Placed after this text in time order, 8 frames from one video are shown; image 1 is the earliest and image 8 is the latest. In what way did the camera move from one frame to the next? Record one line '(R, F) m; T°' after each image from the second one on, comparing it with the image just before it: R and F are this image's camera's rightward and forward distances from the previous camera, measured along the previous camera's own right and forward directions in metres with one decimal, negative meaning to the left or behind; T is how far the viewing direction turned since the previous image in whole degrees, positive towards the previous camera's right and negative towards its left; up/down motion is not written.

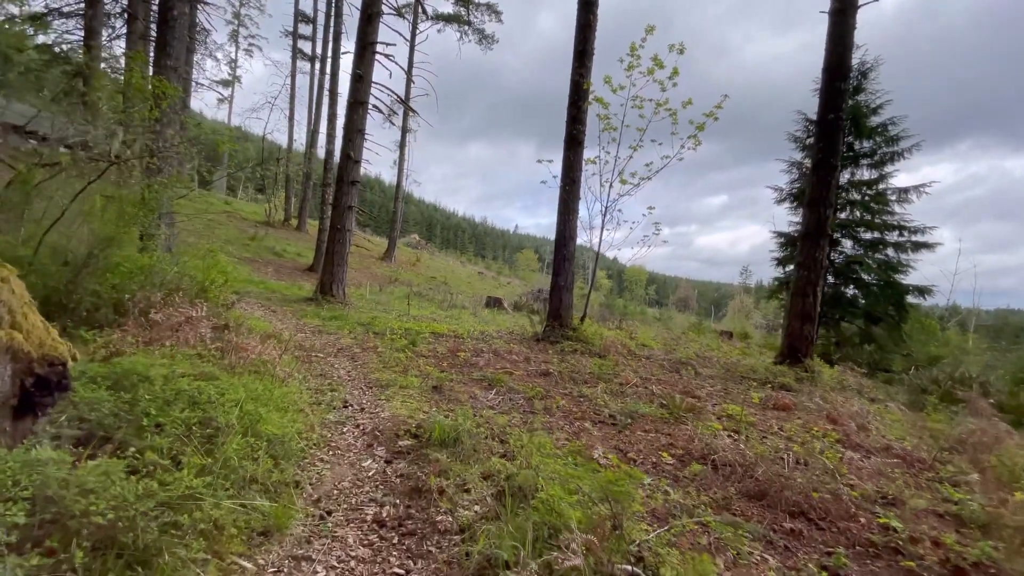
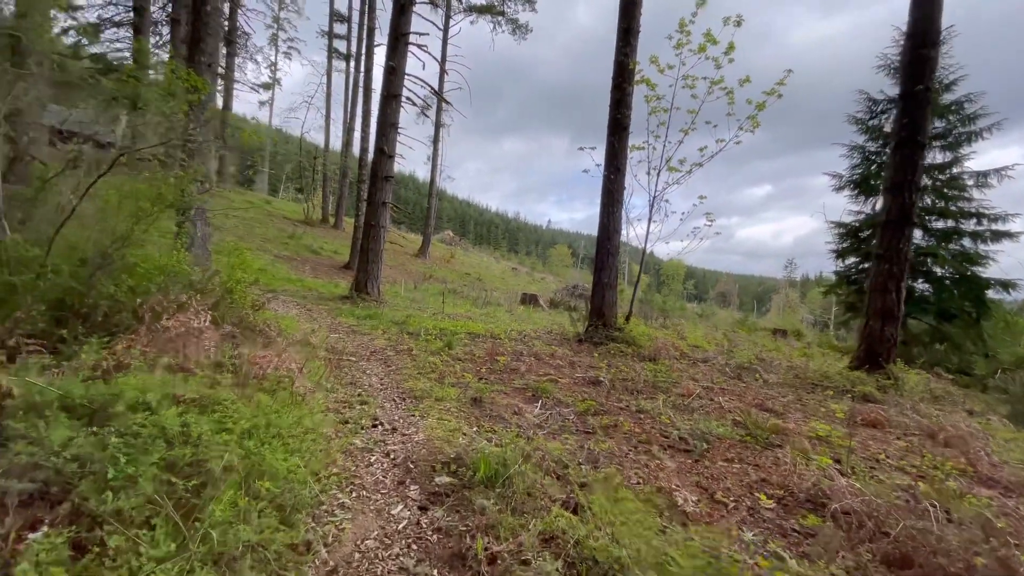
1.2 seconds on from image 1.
(-0.1, +0.5) m; -4°
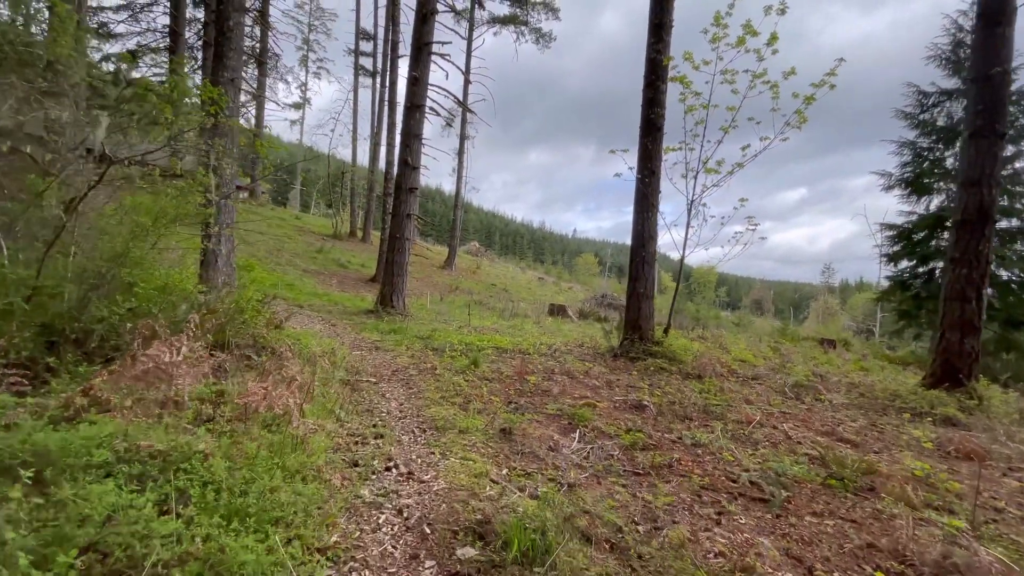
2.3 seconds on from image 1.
(0.0, +0.5) m; -3°
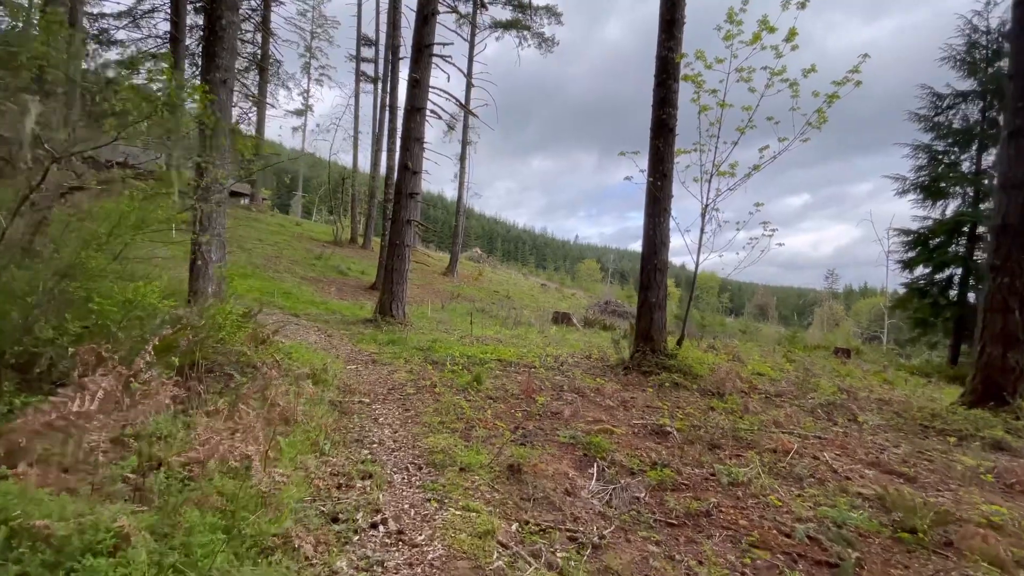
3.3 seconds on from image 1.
(0.0, +0.4) m; 0°
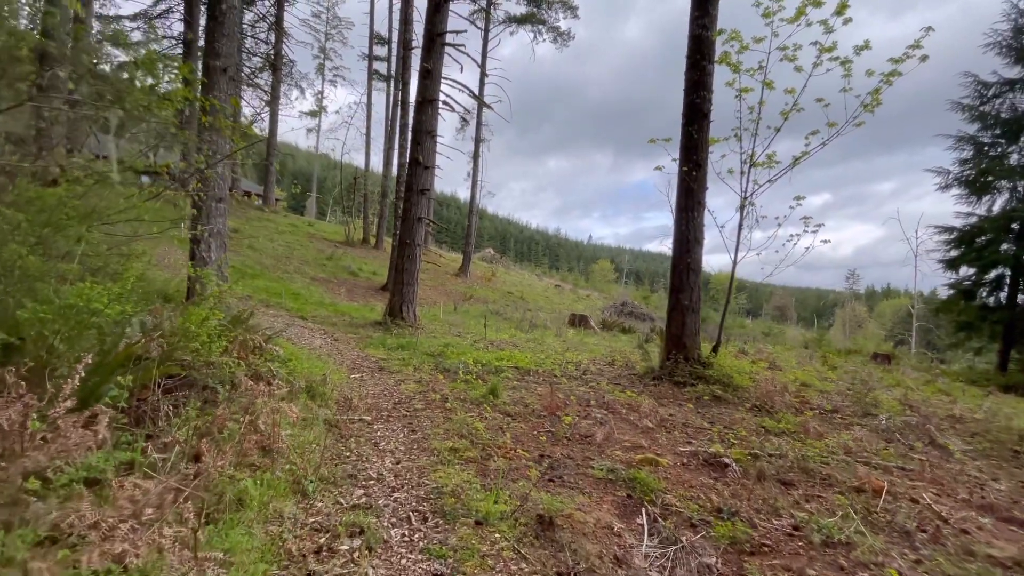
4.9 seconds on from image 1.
(-0.1, +0.6) m; -2°
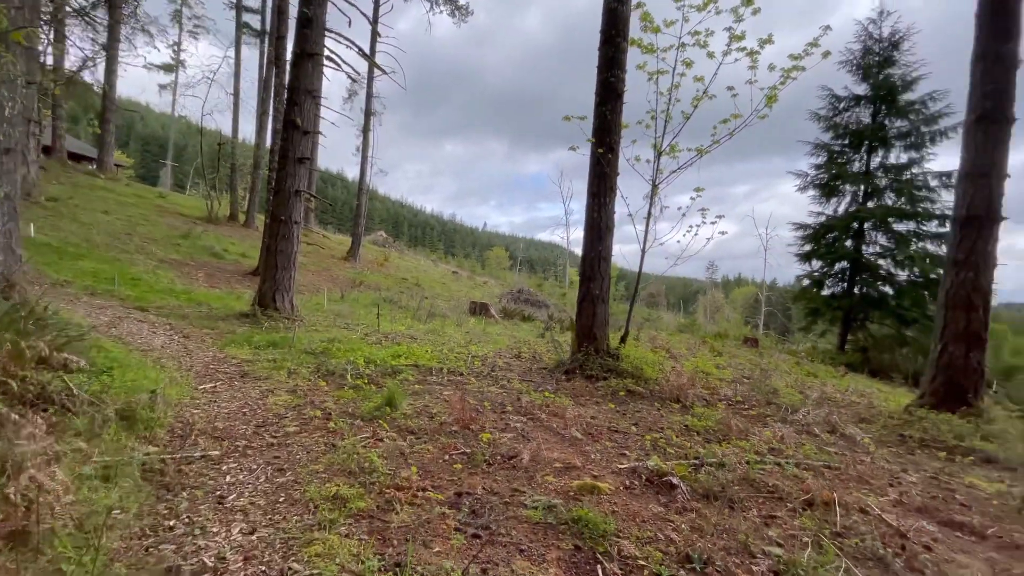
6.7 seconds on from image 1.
(-0.1, +0.8) m; +13°
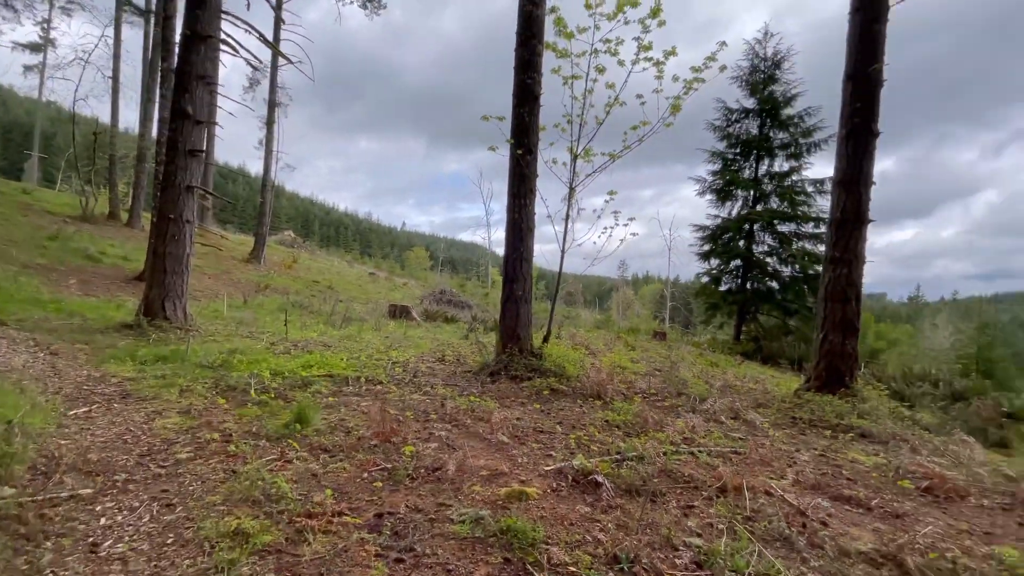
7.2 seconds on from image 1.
(0.0, +0.1) m; +9°
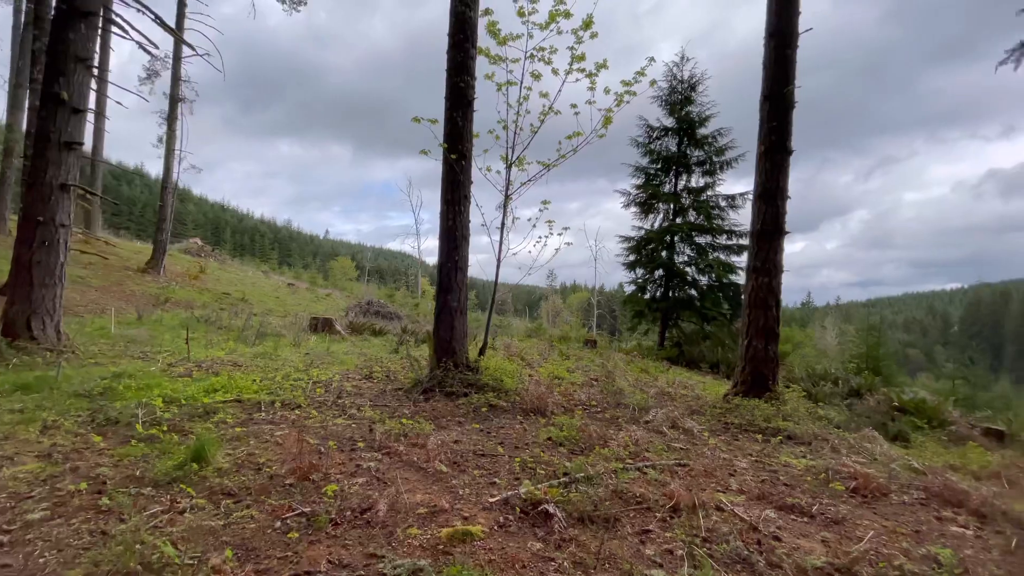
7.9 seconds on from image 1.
(-0.1, +0.3) m; +8°
